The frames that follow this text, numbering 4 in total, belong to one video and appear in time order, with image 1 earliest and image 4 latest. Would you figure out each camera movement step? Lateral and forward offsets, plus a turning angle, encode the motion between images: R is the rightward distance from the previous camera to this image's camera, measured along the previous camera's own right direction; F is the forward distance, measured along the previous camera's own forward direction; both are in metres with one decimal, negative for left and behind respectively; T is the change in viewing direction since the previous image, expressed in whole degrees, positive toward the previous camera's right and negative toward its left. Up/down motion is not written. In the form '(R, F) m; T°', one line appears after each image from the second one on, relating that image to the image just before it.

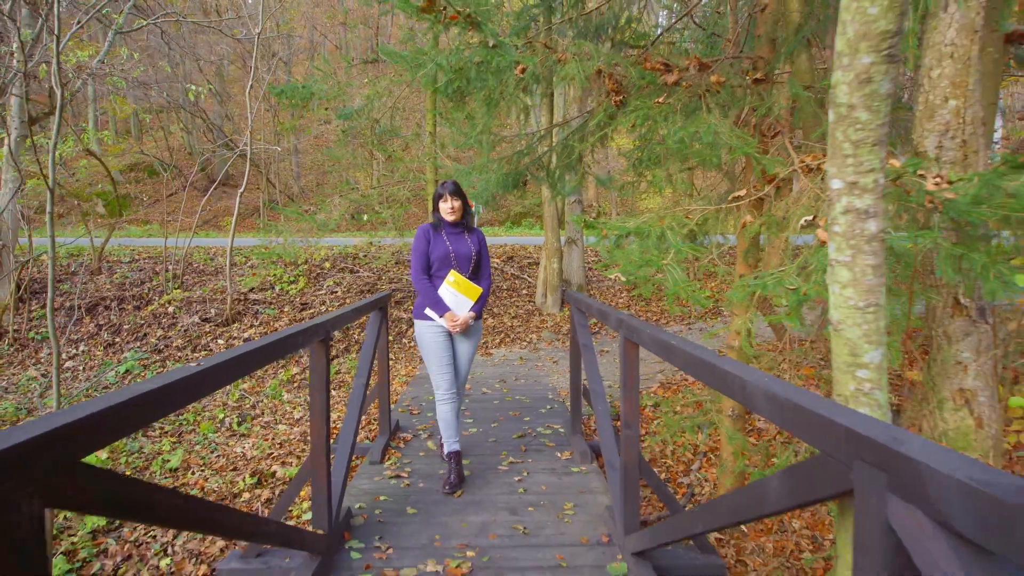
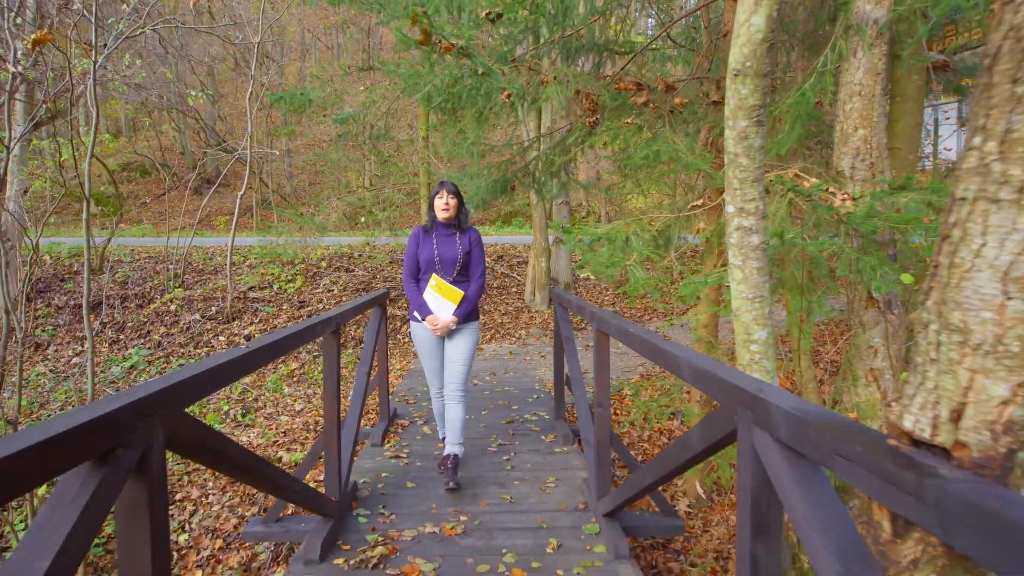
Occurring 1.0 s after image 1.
(0.0, -0.4) m; +1°
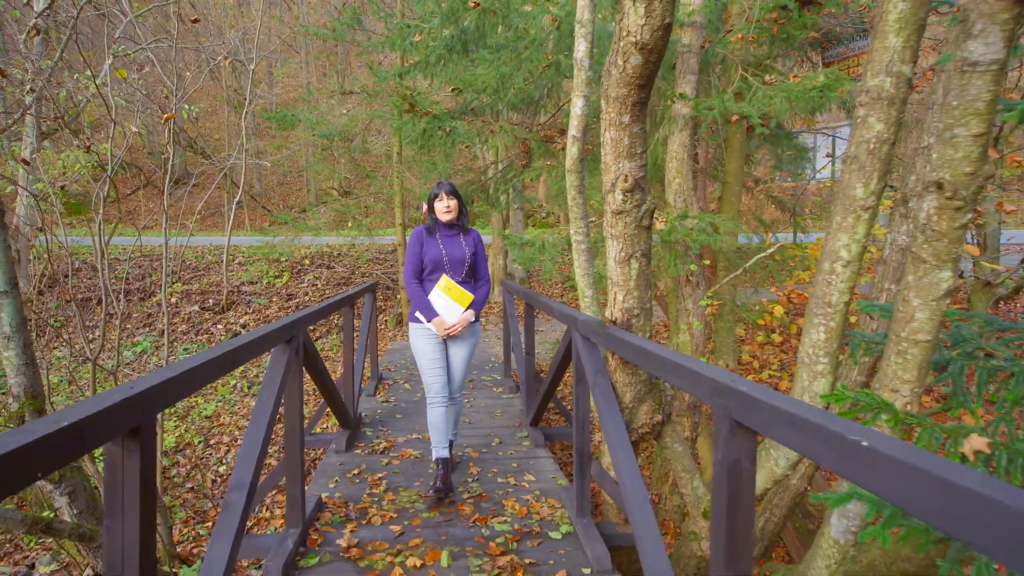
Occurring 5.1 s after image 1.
(+0.1, -1.6) m; +4°
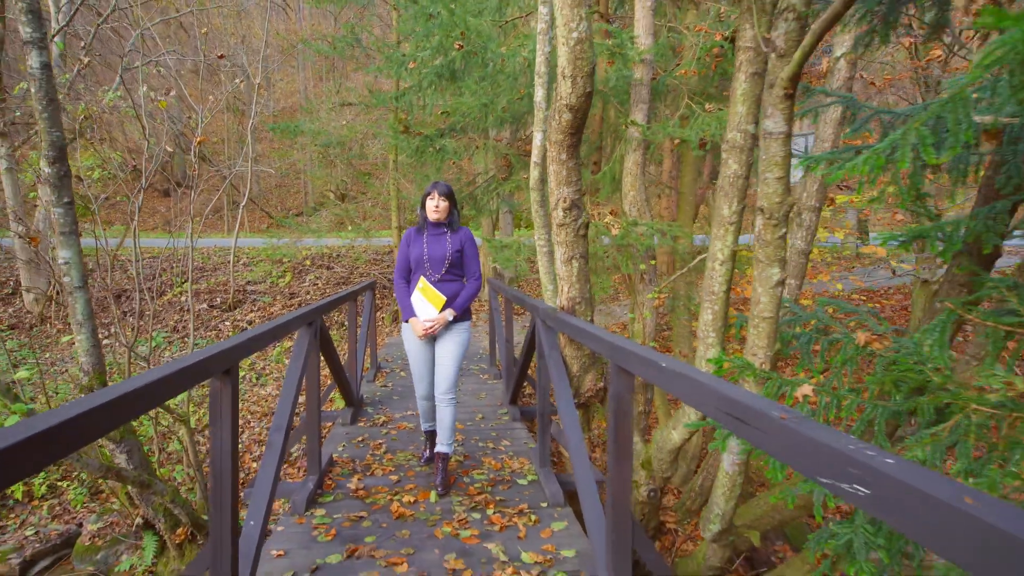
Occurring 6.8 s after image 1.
(+0.1, -0.7) m; 0°
